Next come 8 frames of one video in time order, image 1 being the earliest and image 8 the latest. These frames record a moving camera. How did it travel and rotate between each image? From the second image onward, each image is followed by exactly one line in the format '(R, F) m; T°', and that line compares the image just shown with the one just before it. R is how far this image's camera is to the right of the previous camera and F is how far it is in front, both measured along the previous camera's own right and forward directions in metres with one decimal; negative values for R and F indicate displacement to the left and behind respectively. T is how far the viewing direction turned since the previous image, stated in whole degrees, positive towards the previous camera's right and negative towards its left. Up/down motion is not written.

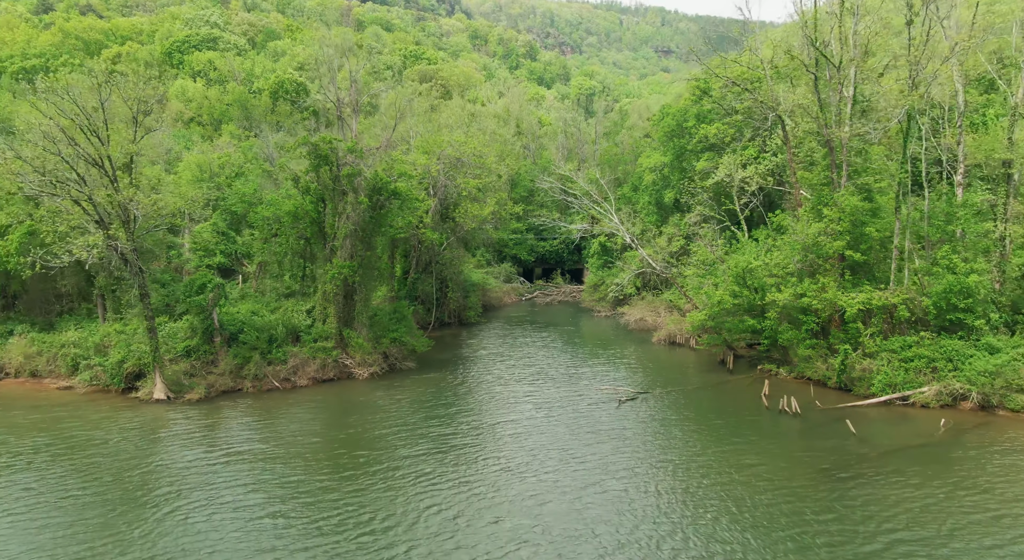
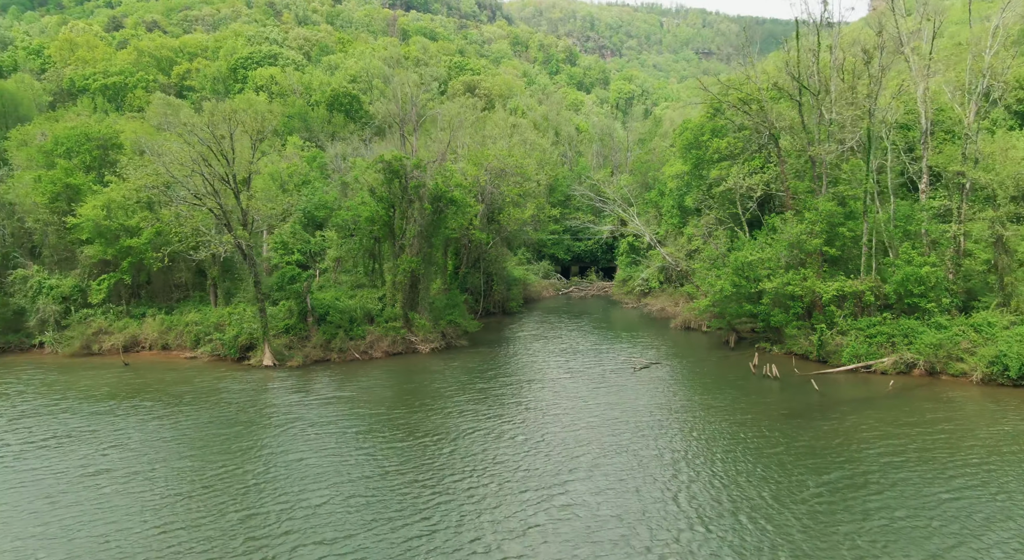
(+0.3, -7.3) m; -3°
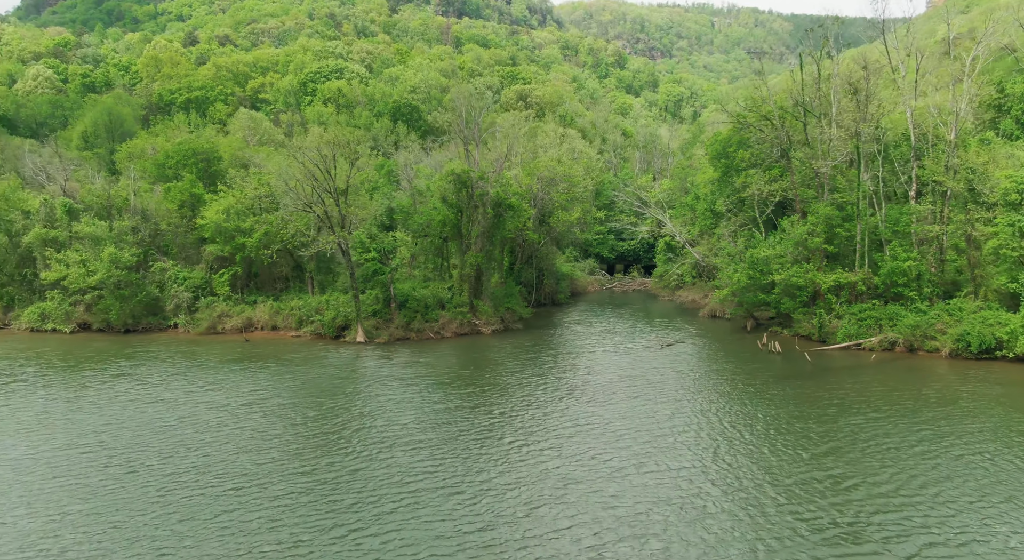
(+0.1, -8.0) m; -4°
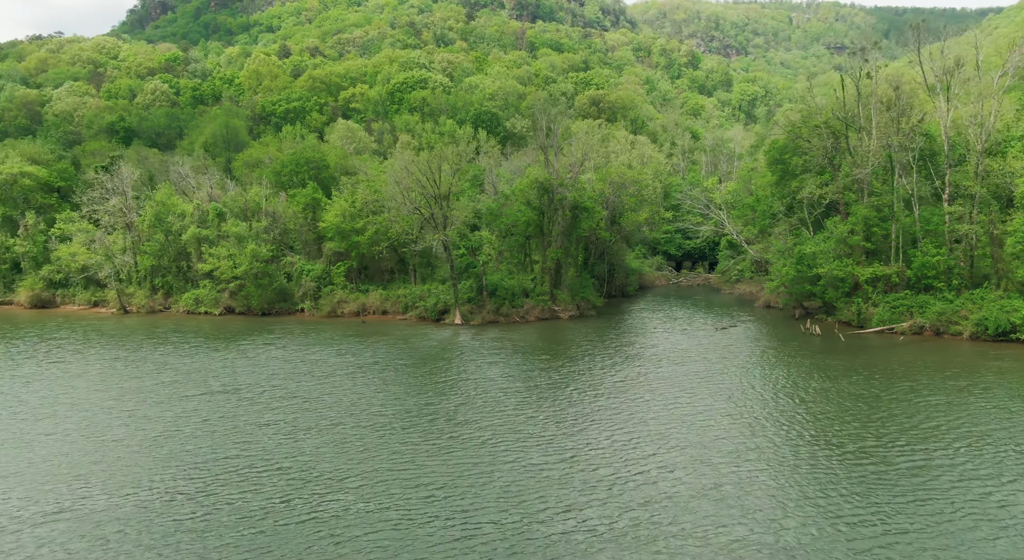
(-0.3, -8.2) m; -6°
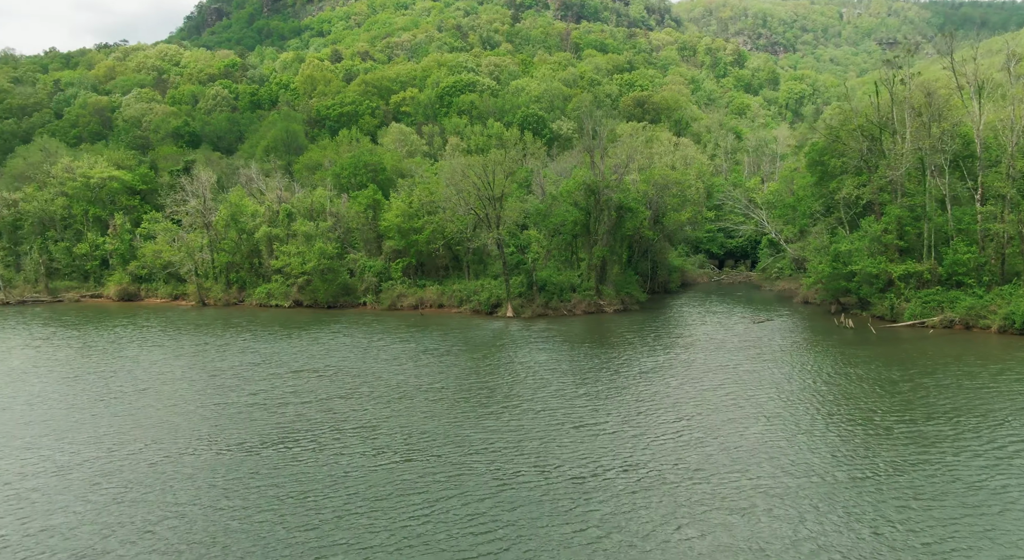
(-0.5, -4.1) m; -3°
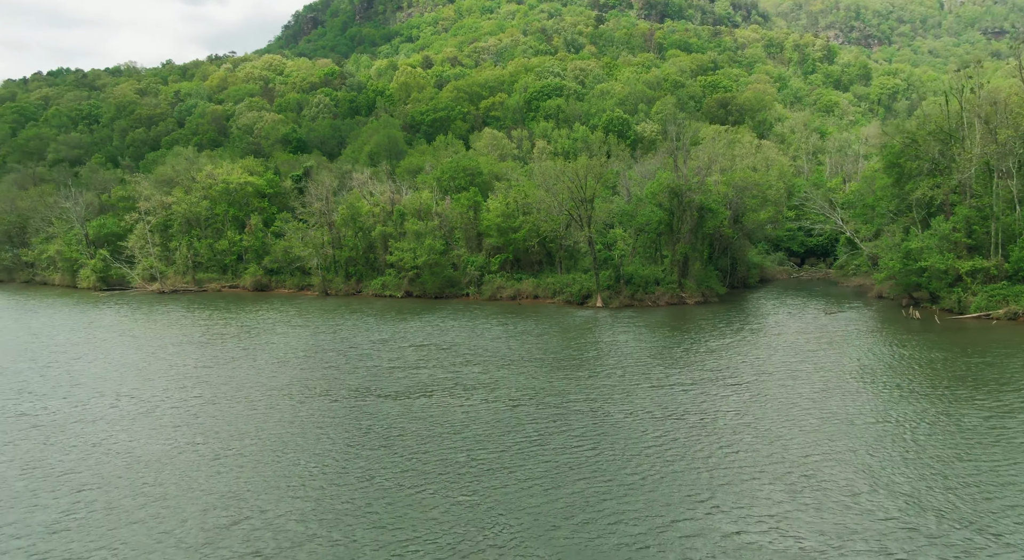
(-0.9, -7.4) m; -6°
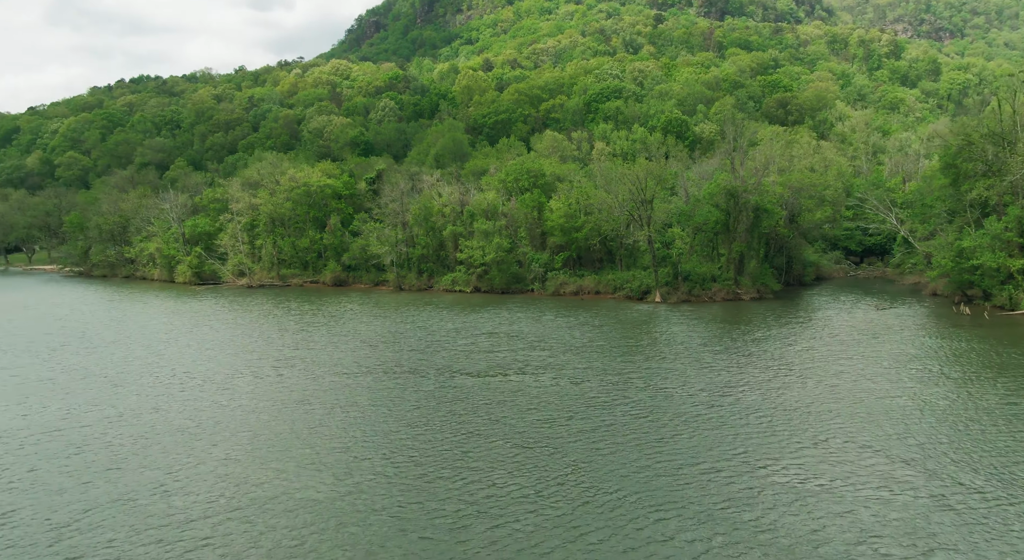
(-0.8, -5.0) m; -5°
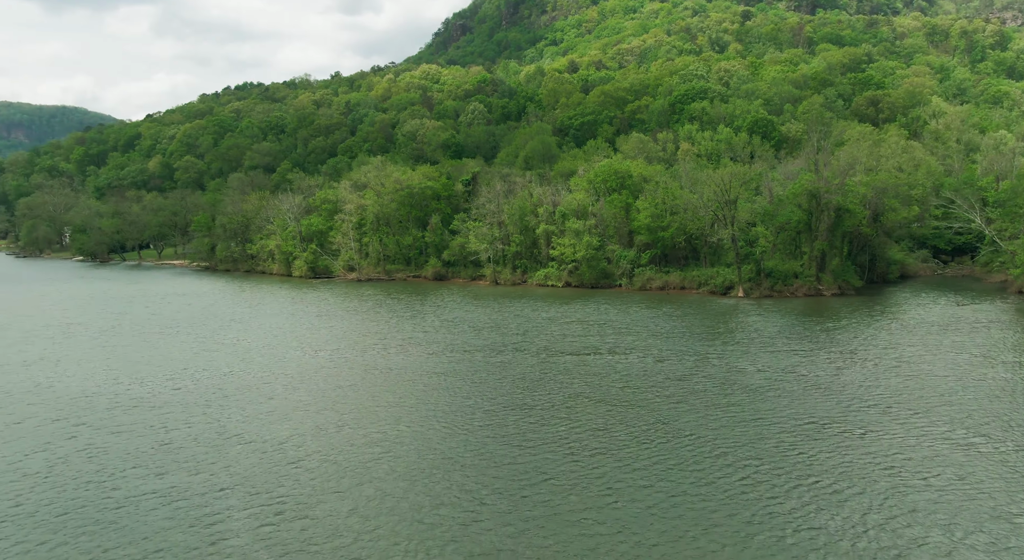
(-1.1, -6.8) m; -7°
